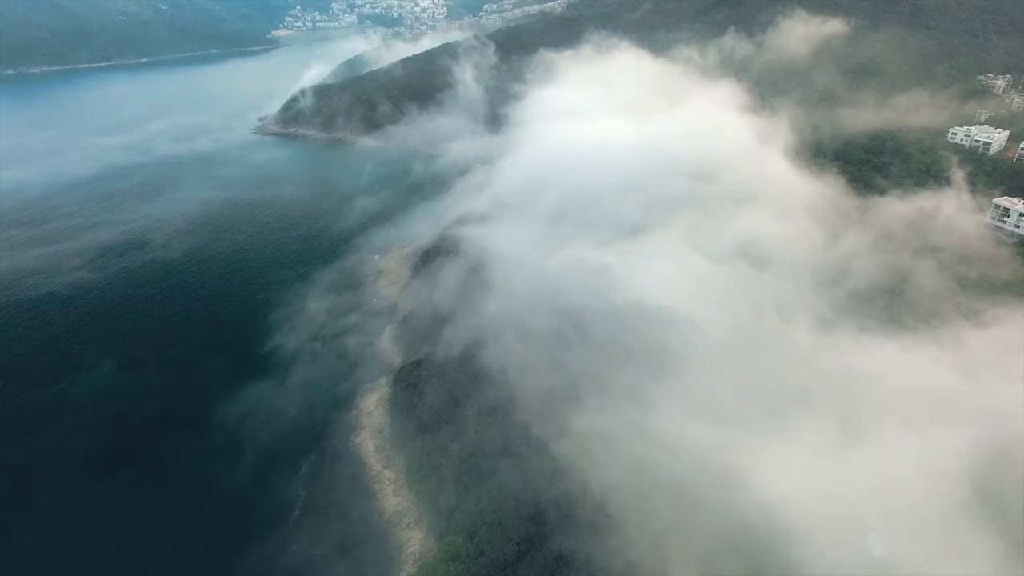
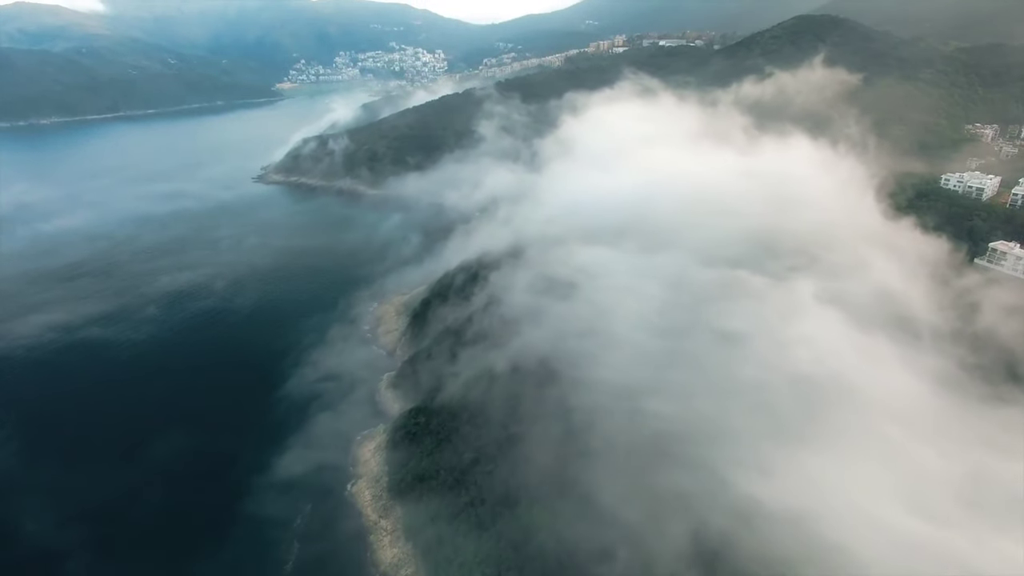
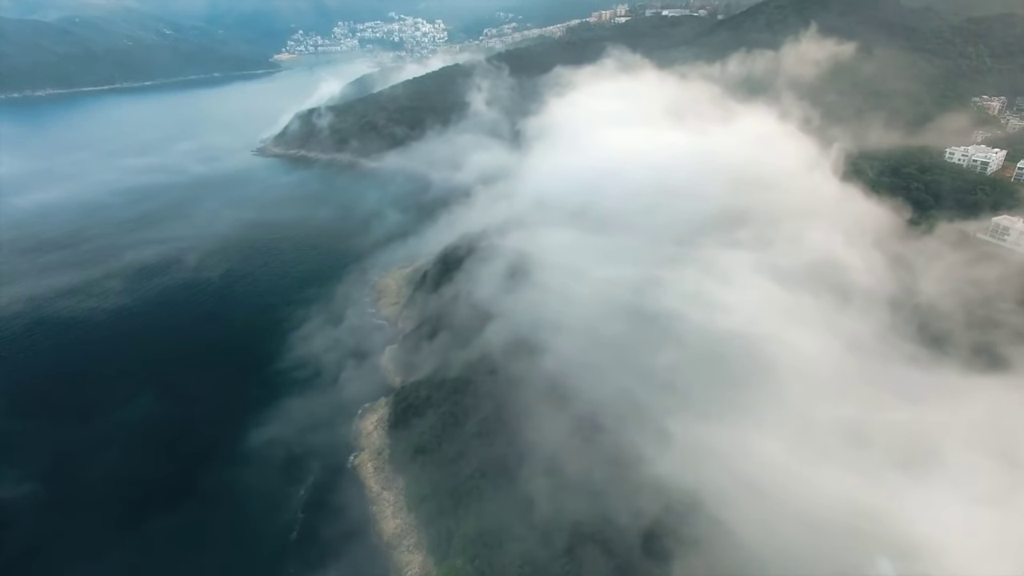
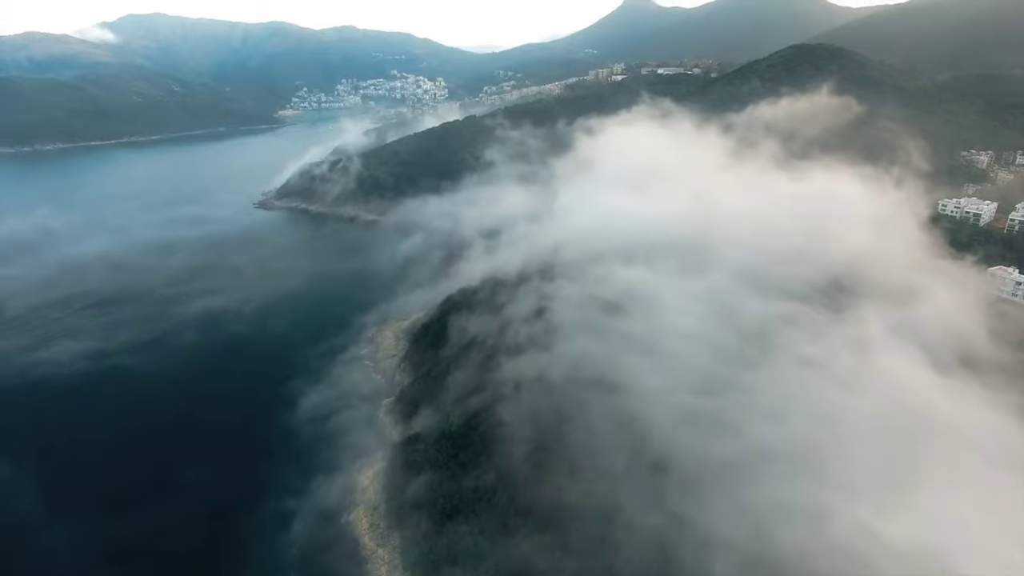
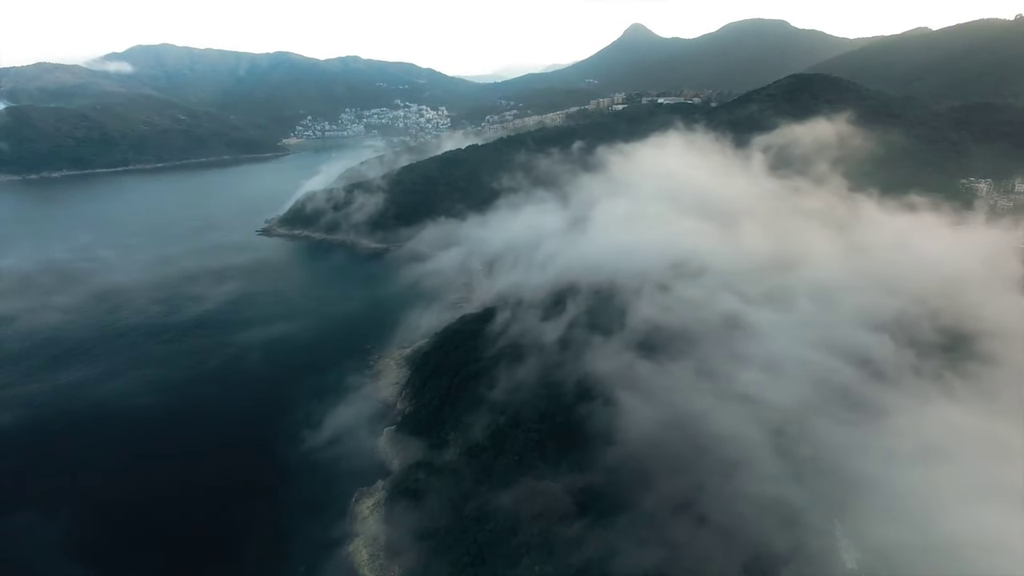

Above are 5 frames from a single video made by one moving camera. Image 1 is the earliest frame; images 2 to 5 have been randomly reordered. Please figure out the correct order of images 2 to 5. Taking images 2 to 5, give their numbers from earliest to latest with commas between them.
3, 2, 4, 5
